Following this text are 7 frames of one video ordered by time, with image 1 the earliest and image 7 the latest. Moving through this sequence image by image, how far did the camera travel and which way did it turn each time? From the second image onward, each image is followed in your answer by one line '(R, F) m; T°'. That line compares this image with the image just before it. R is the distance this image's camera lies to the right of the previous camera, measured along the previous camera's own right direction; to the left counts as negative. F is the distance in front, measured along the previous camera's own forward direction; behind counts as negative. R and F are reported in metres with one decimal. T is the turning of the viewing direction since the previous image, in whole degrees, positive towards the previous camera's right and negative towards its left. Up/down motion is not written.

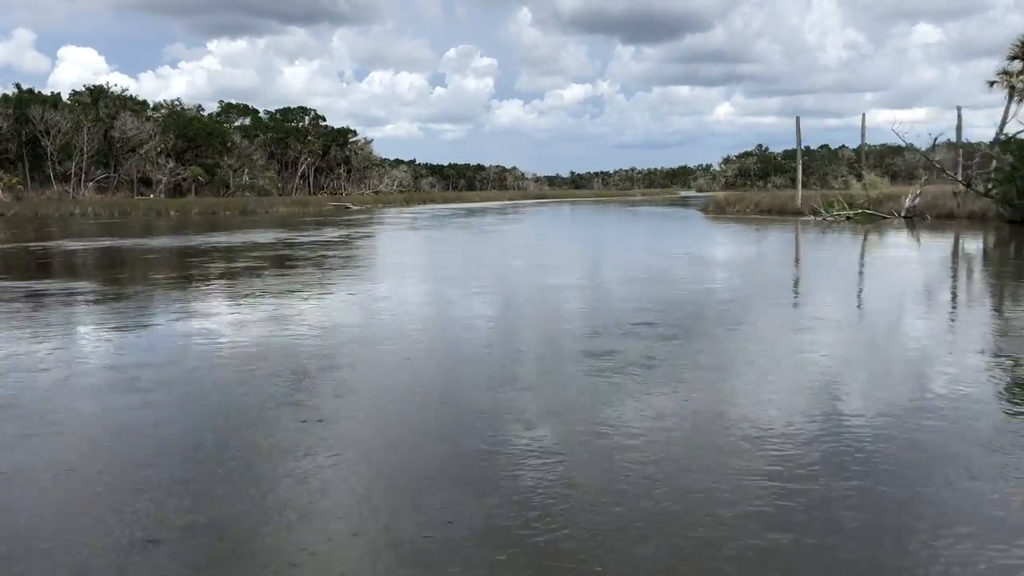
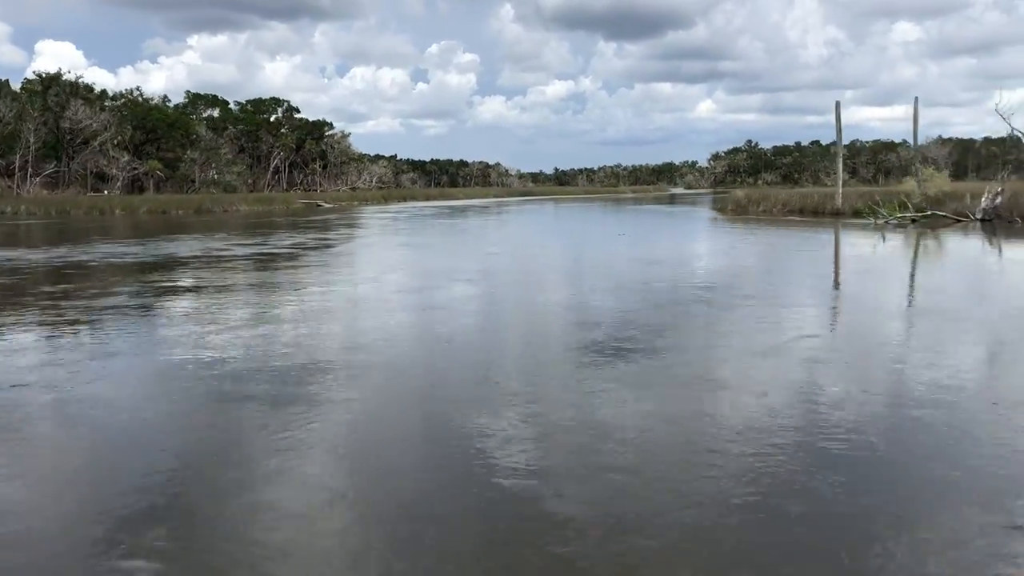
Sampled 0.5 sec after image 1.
(-0.1, +1.2) m; +1°
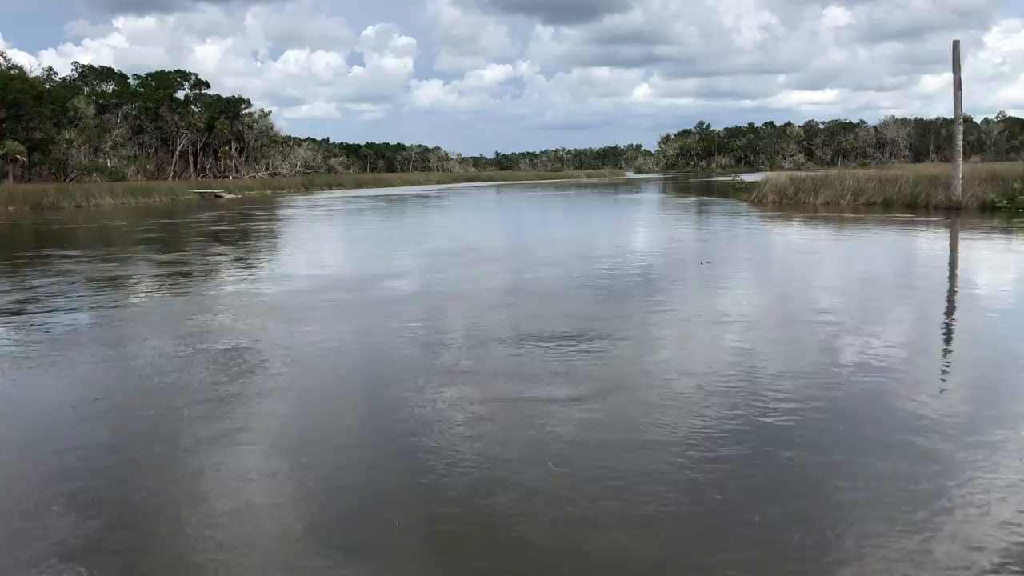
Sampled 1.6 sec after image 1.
(-0.1, +2.5) m; +4°
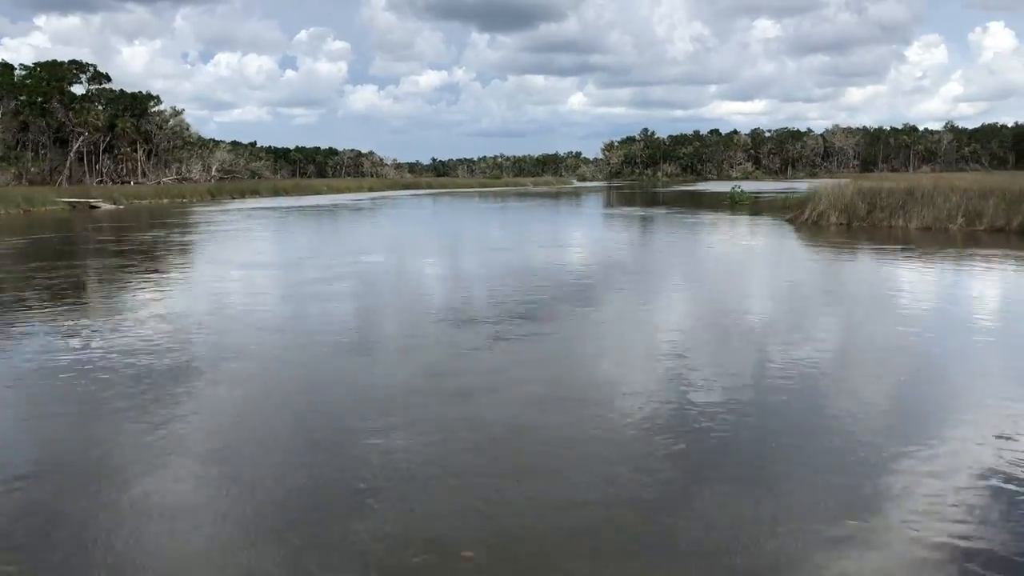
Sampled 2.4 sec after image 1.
(-0.1, +1.9) m; +4°
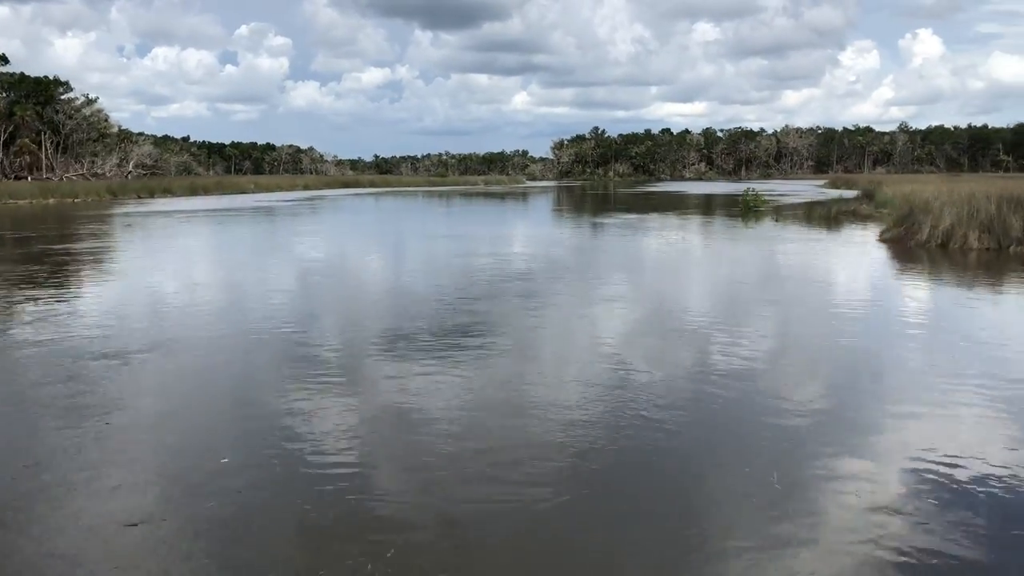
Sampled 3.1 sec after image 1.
(-0.1, +1.5) m; +4°
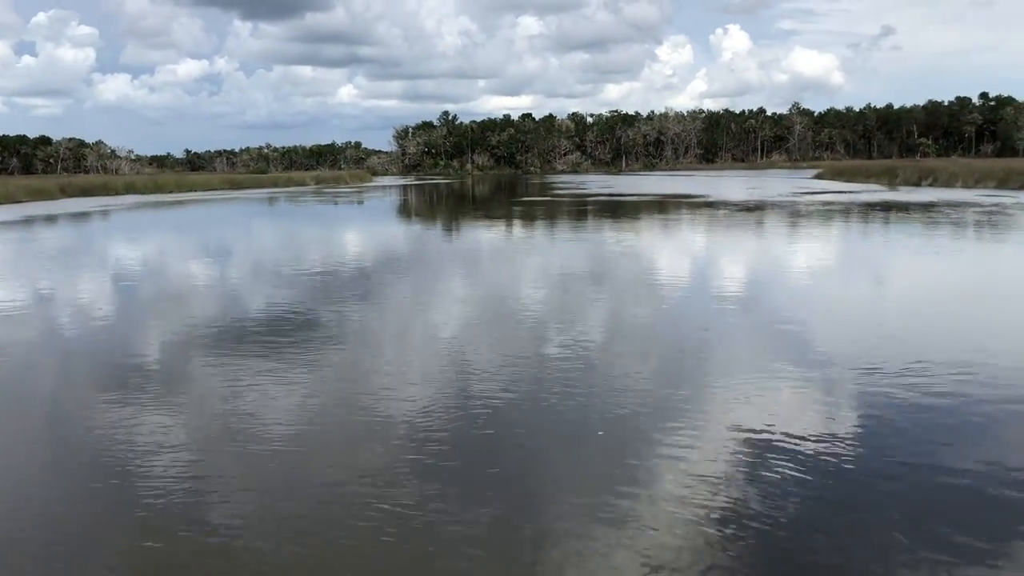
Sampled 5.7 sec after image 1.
(-0.2, +6.2) m; +10°
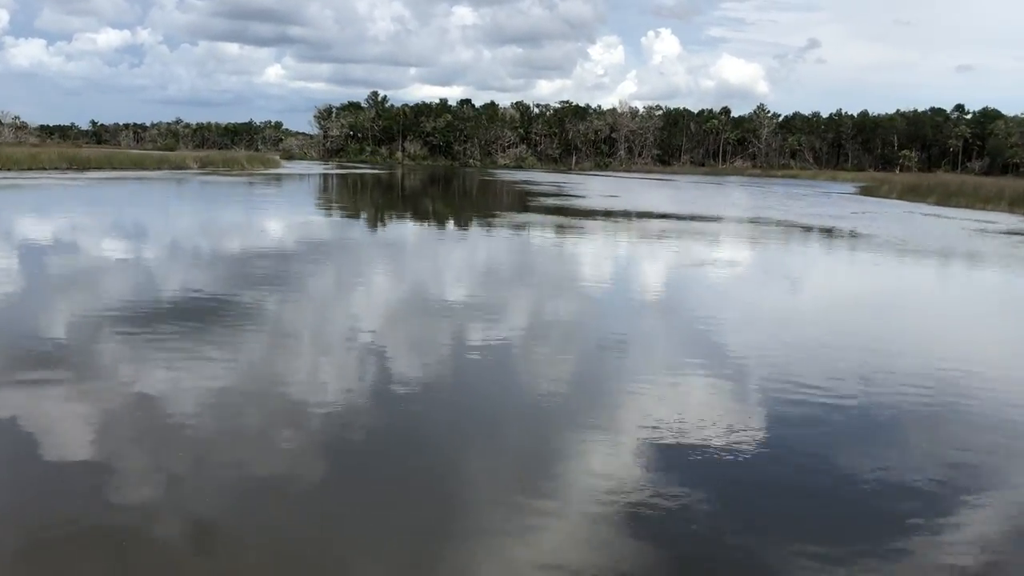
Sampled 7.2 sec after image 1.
(-0.2, +3.3) m; +5°
